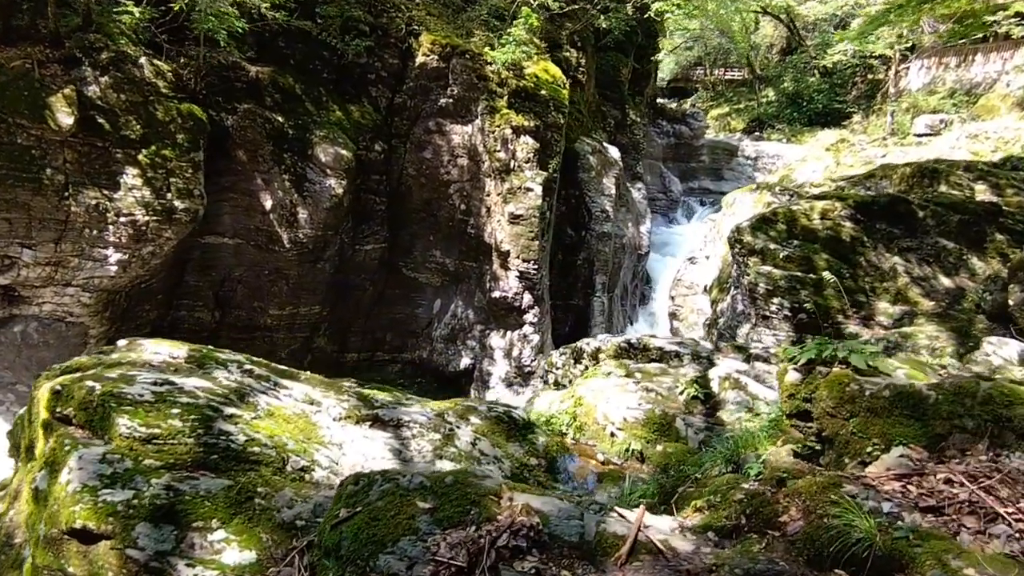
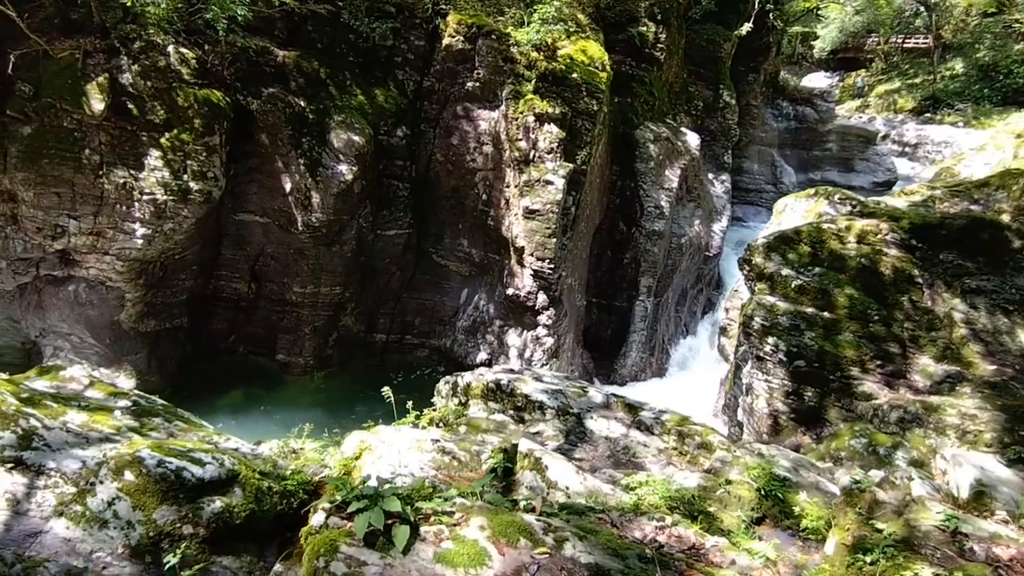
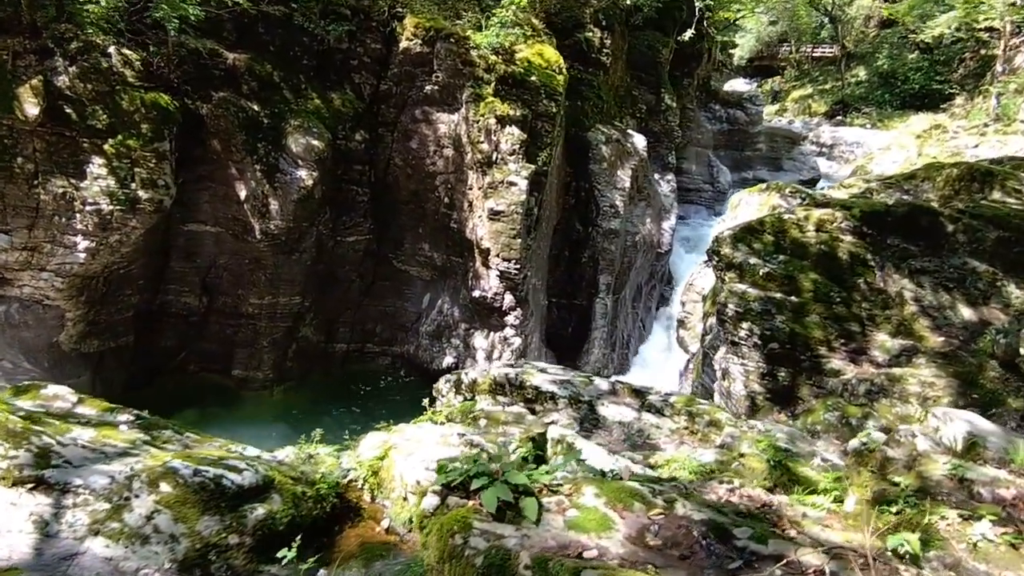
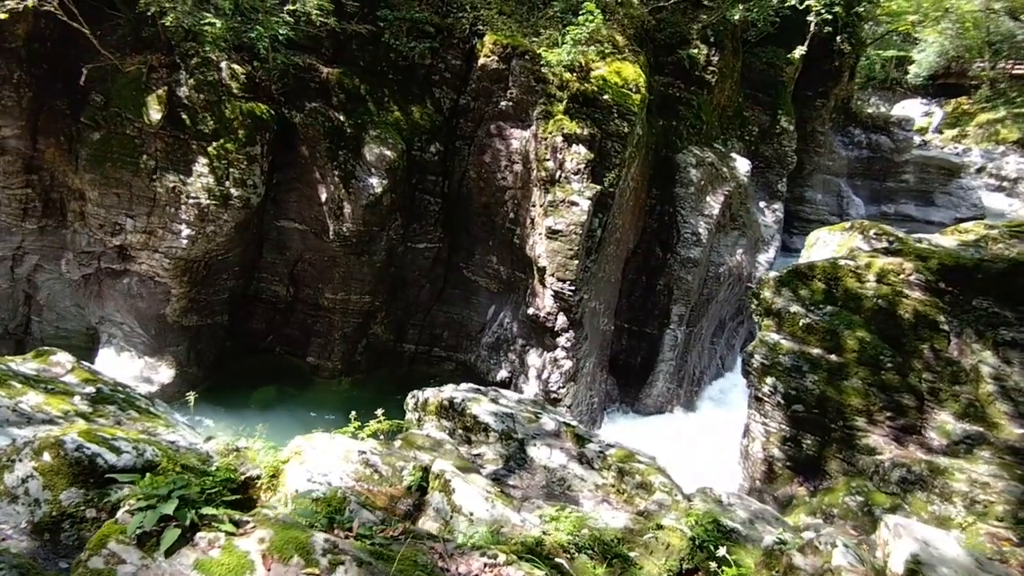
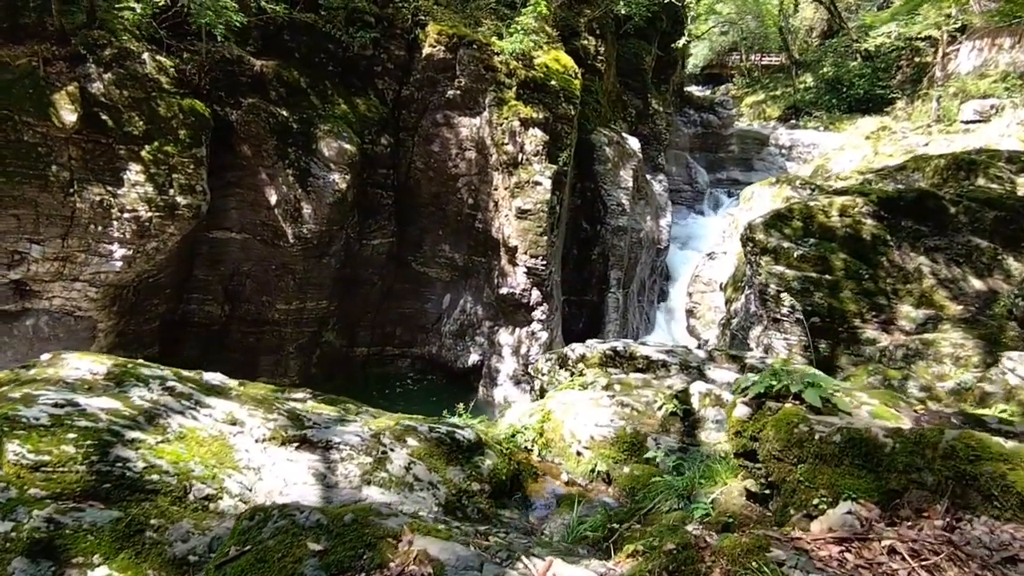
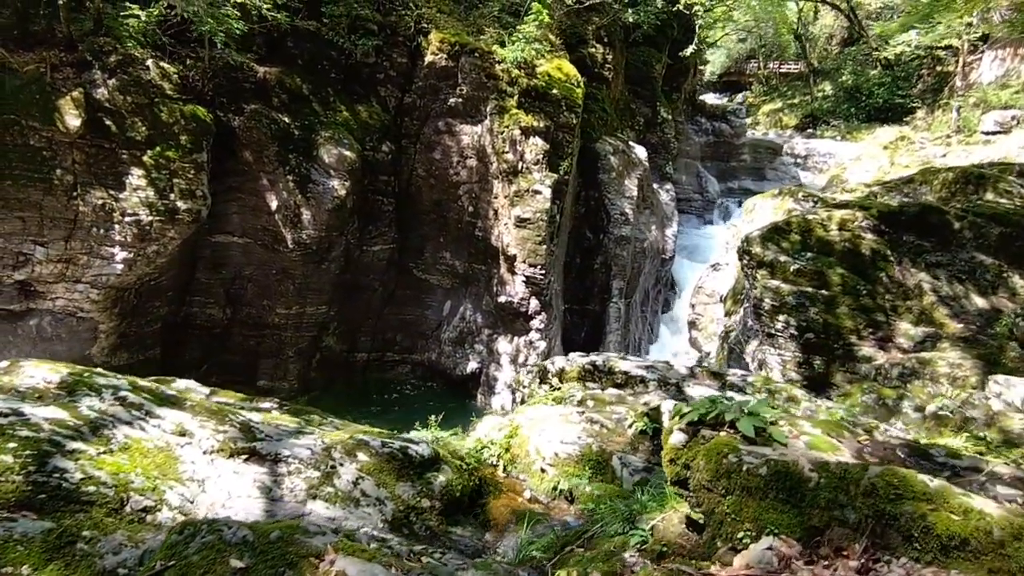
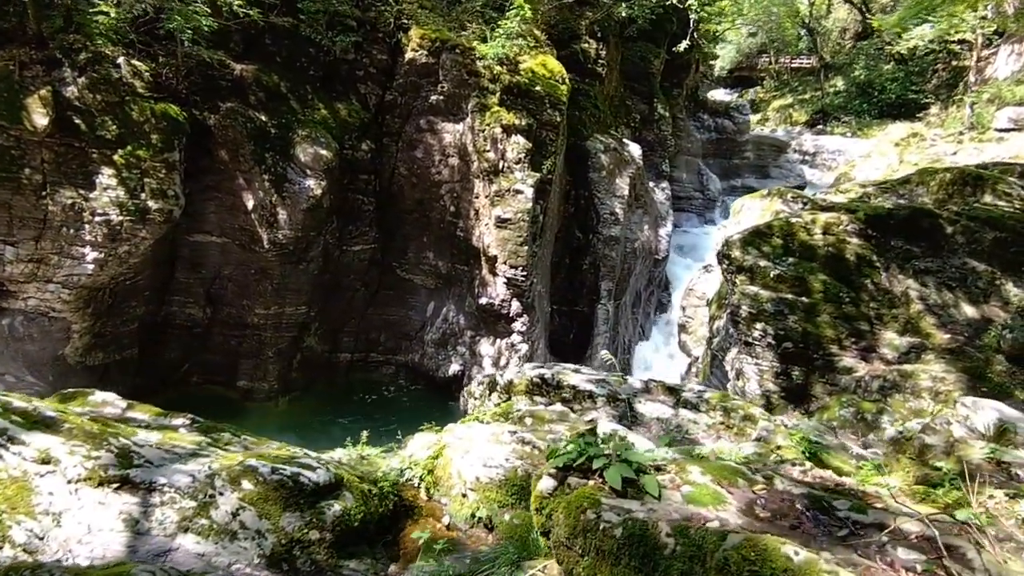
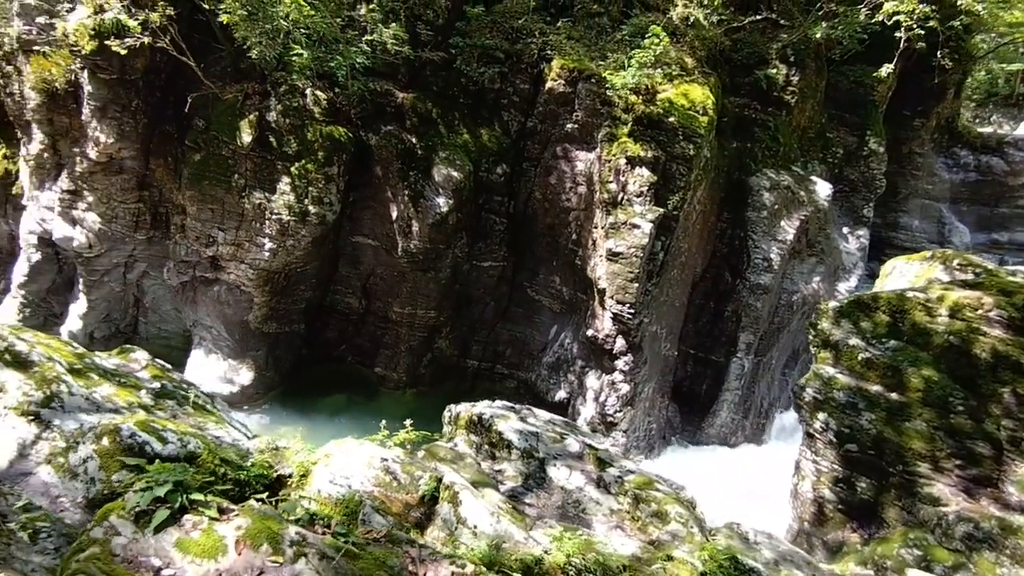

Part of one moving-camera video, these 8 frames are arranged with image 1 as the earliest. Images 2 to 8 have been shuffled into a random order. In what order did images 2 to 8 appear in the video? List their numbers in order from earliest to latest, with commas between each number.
5, 6, 7, 3, 2, 4, 8
